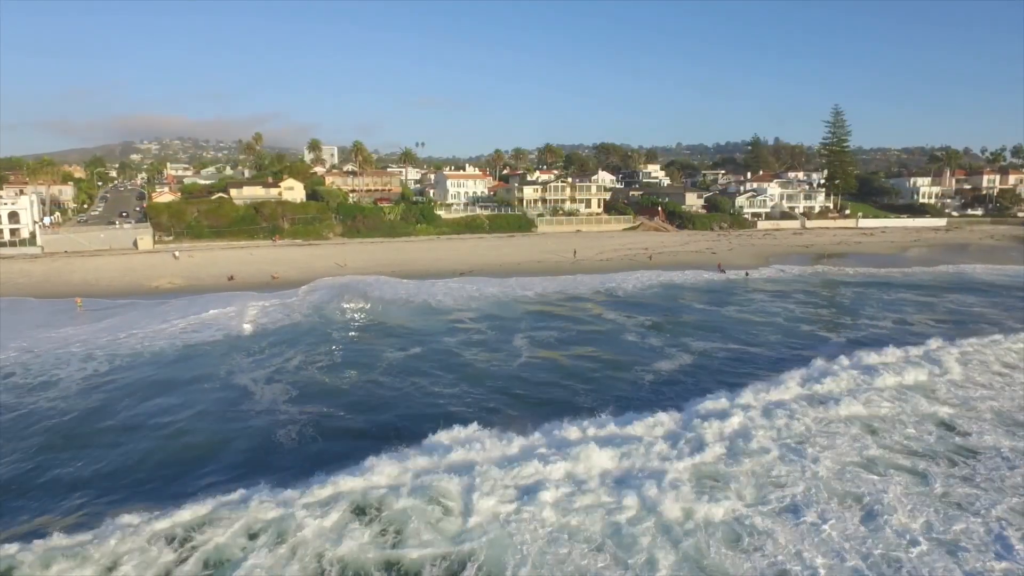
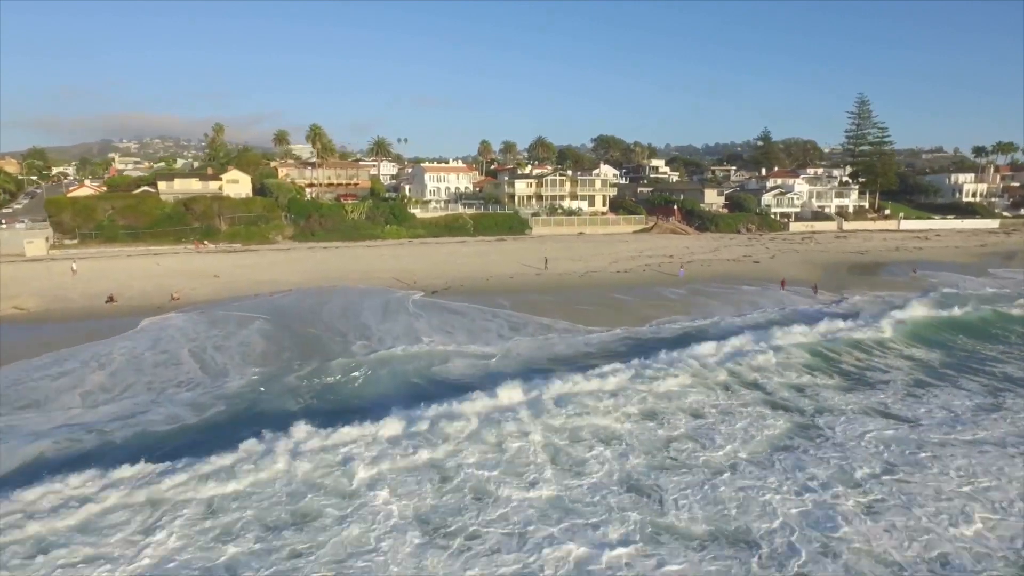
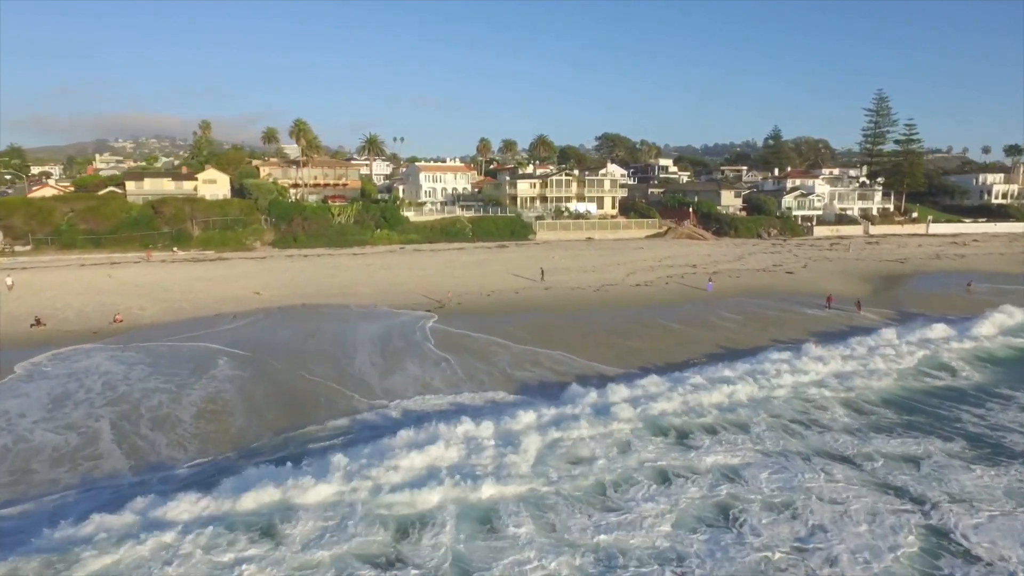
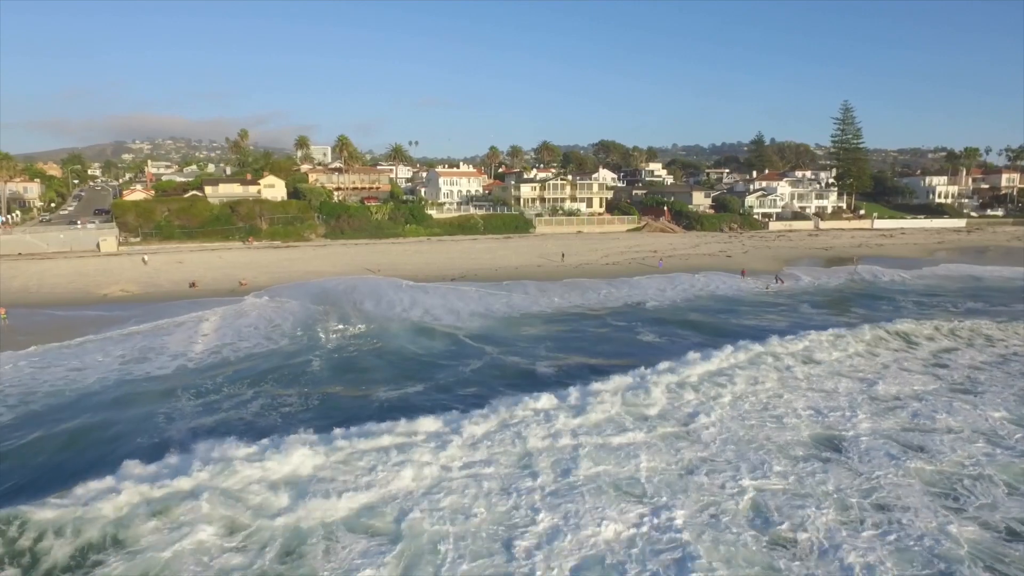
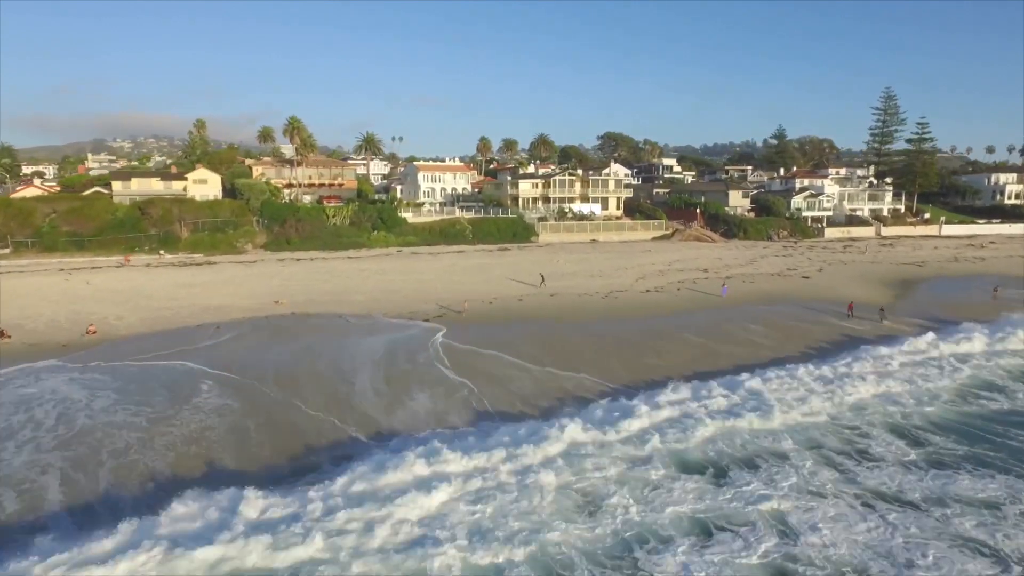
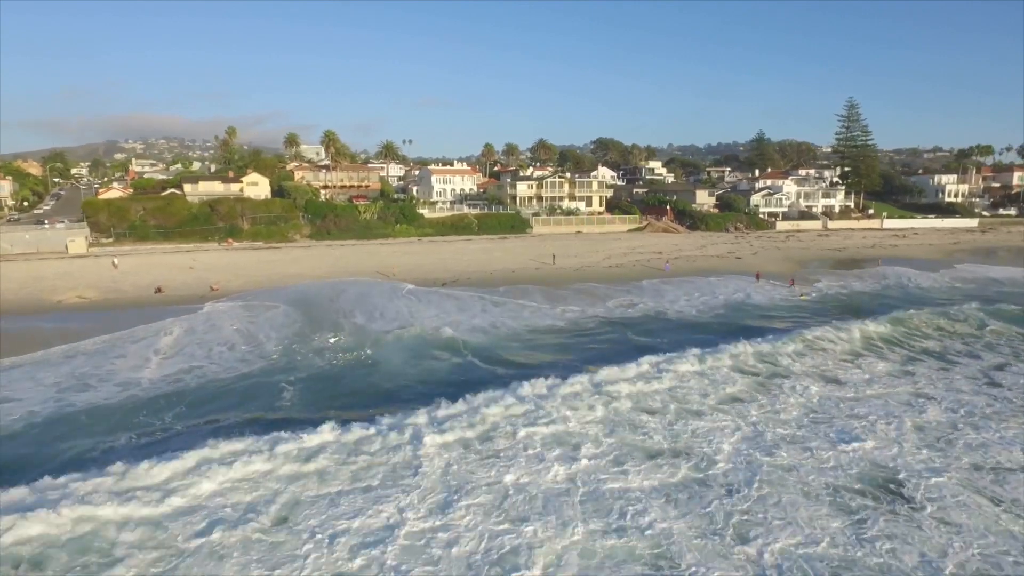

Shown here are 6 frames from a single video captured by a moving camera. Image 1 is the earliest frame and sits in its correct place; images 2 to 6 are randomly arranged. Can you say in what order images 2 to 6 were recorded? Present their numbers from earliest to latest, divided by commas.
4, 6, 2, 3, 5
